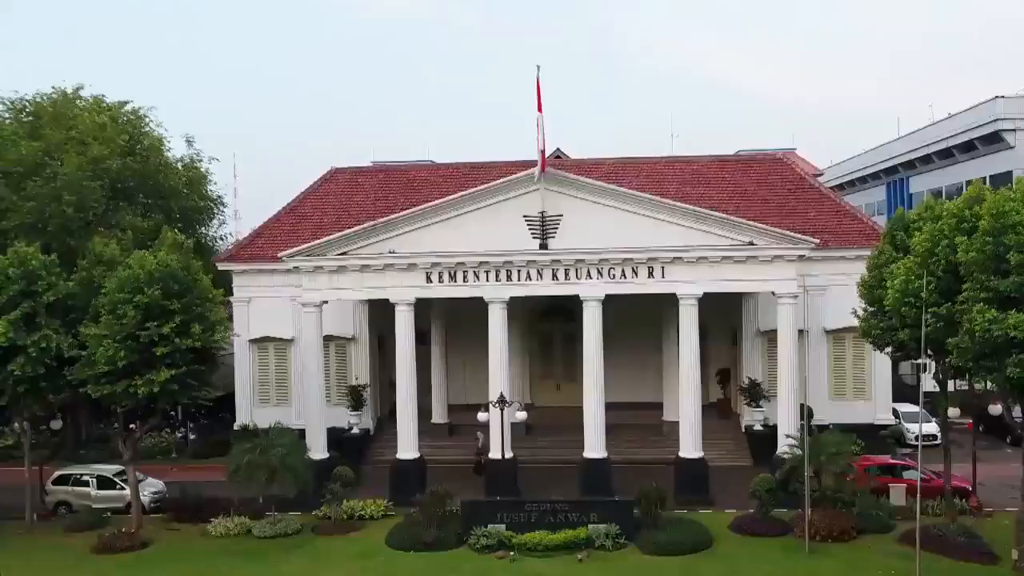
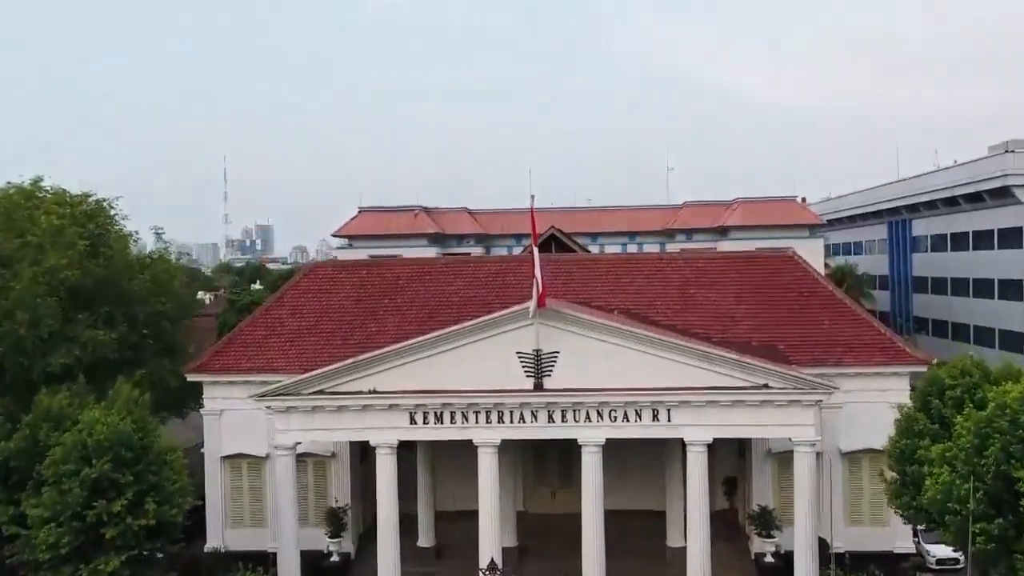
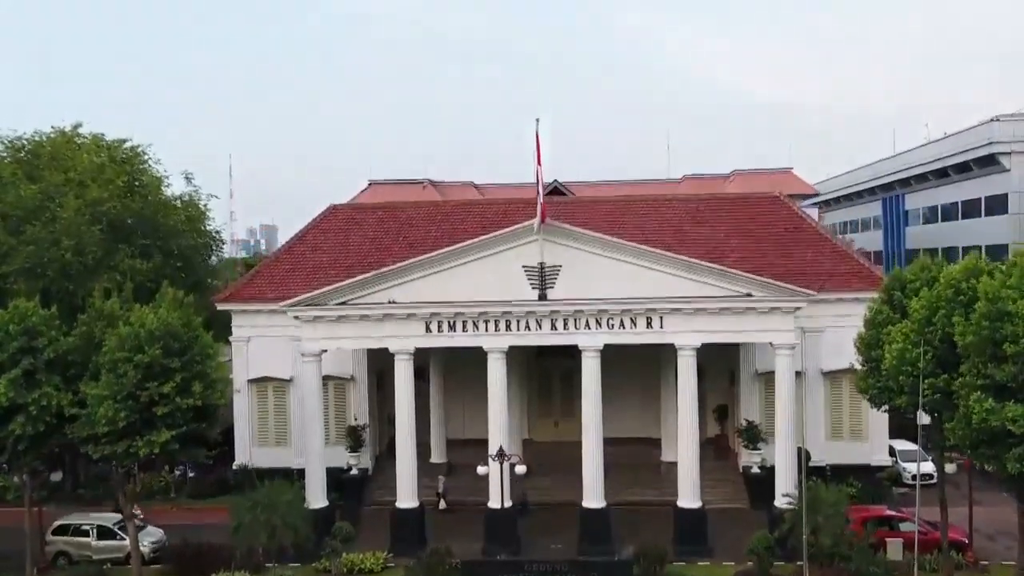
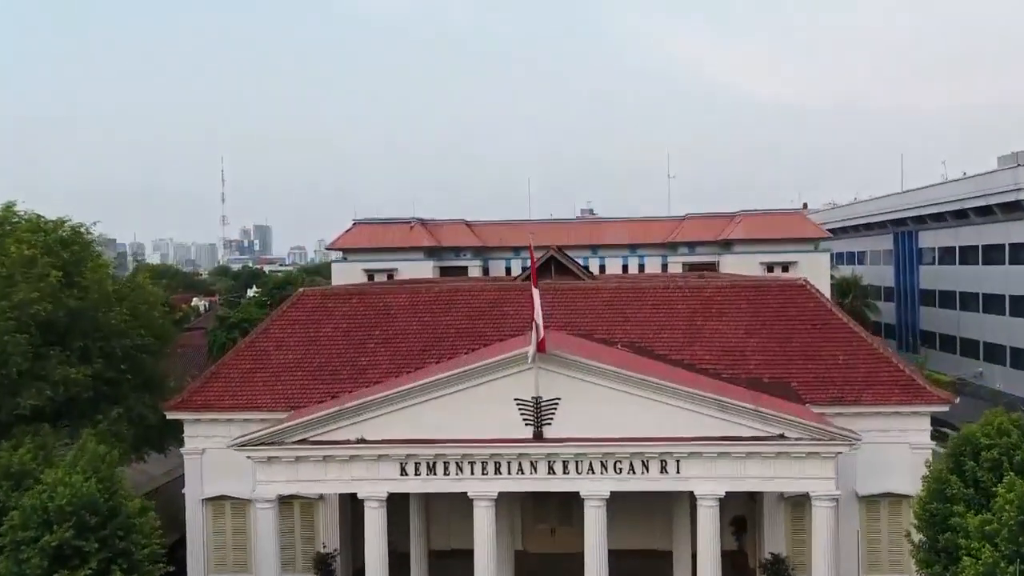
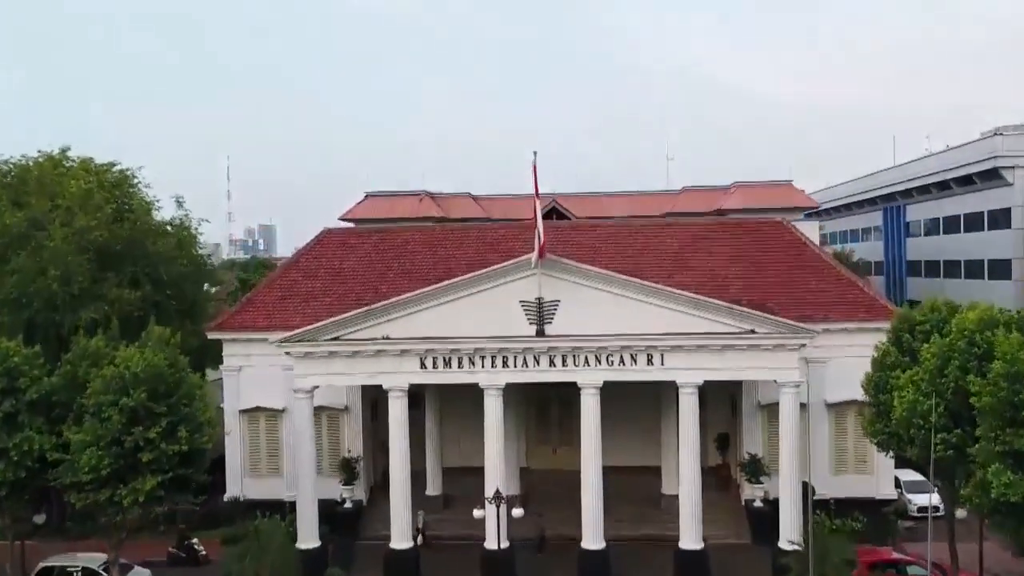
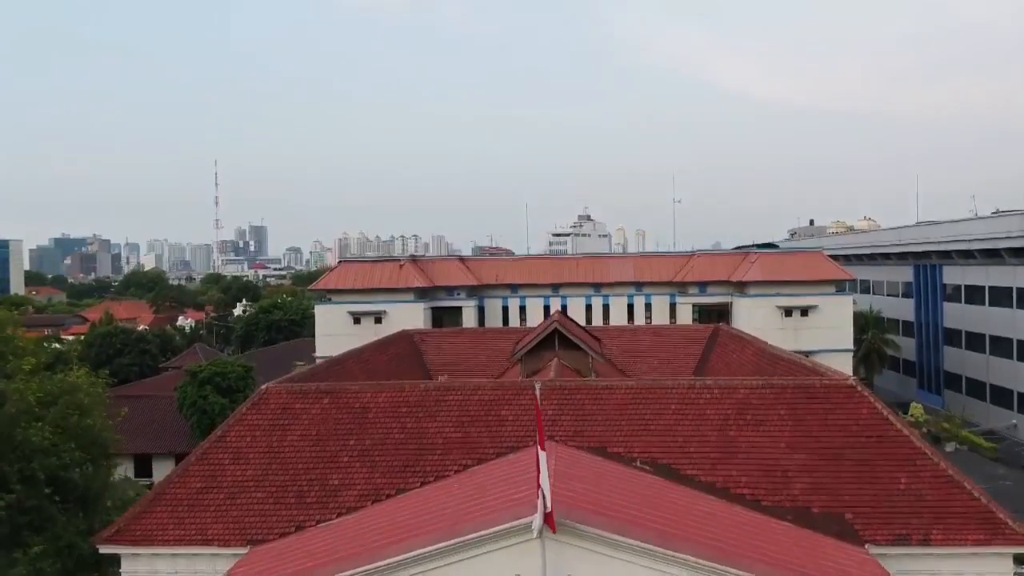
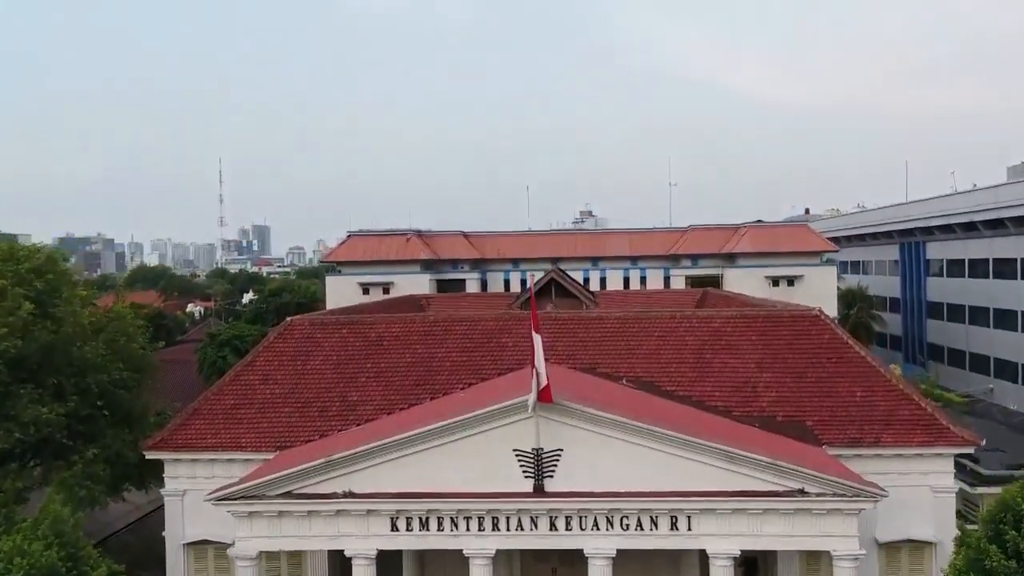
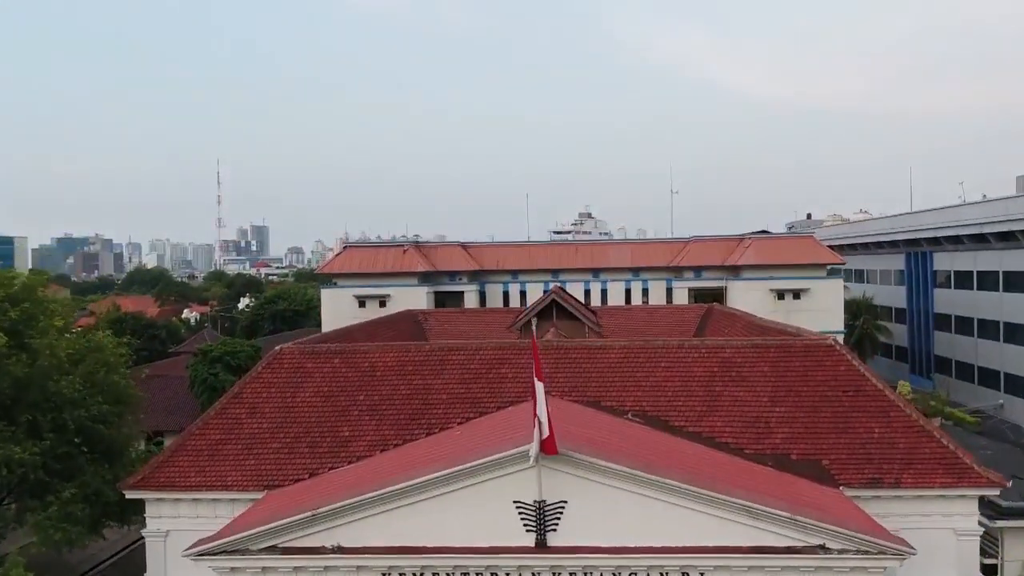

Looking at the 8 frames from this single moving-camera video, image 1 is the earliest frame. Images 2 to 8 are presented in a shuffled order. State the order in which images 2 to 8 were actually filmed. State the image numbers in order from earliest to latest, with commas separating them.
3, 5, 2, 4, 7, 8, 6
